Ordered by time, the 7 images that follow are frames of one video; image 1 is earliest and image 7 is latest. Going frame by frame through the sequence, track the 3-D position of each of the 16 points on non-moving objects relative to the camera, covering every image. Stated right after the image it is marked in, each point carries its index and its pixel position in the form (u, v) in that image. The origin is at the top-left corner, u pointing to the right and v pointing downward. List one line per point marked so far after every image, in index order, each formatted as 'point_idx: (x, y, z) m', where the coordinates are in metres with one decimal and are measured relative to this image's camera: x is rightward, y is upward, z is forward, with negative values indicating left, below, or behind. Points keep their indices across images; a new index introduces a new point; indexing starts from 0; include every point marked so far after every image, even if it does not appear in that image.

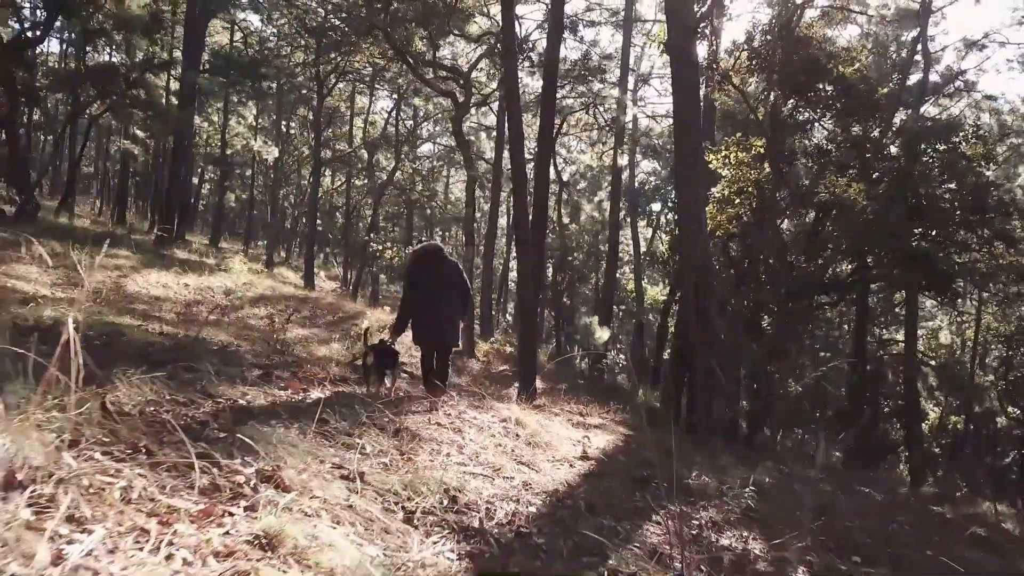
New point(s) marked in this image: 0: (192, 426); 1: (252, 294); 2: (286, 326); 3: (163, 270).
0: (-1.1, -0.5, +3.0) m
1: (-4.6, -0.1, +14.5) m
2: (-3.0, -0.5, +11.1) m
3: (-6.1, +0.3, +14.2) m
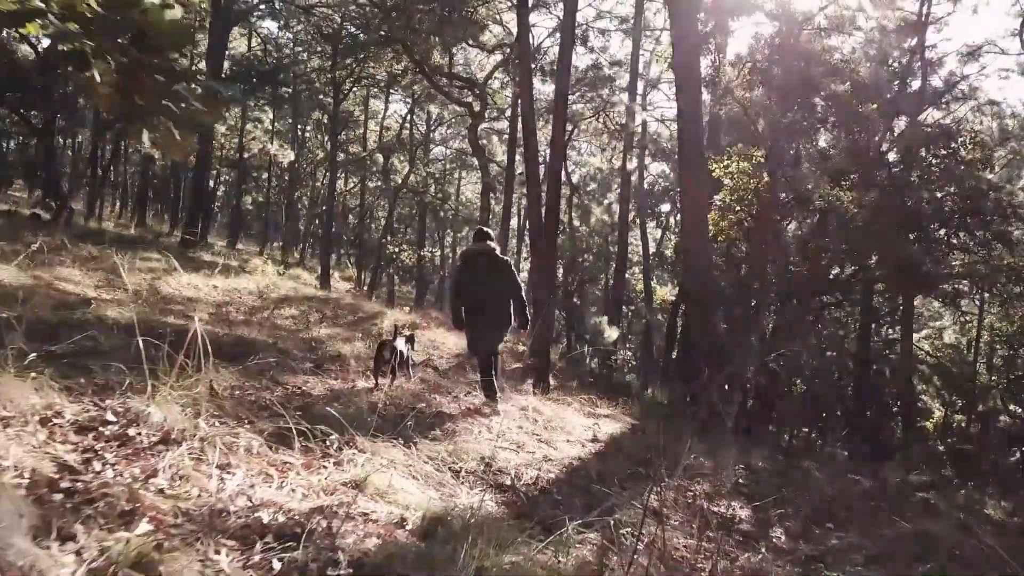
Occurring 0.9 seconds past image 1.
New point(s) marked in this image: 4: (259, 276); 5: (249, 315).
0: (-1.0, -0.5, +3.6) m
1: (-4.4, -0.1, +15.2) m
2: (-2.8, -0.5, +11.8) m
3: (-5.9, +0.3, +15.0) m
4: (-5.5, +0.3, +17.8) m
5: (-3.8, -0.3, +11.7) m
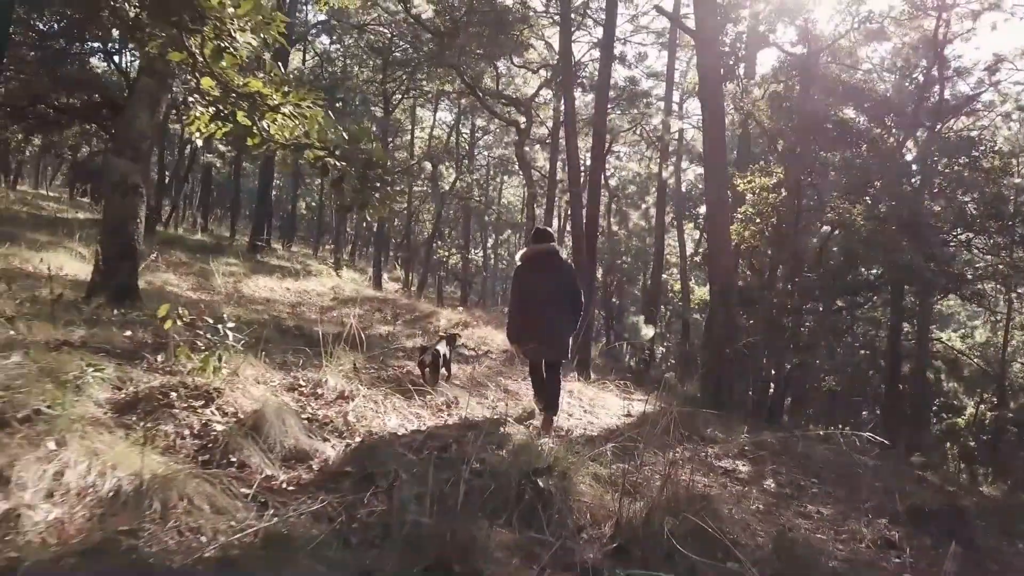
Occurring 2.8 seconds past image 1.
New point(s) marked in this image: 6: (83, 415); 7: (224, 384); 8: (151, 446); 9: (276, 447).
0: (-0.7, -0.6, +5.0) m
1: (-3.5, -0.1, +16.7) m
2: (-2.1, -0.5, +13.3) m
3: (-5.0, +0.2, +16.6) m
4: (-4.5, +0.3, +19.4) m
5: (-3.1, -0.4, +13.3) m
6: (-1.4, -0.4, +2.7) m
7: (-1.2, -0.4, +3.5) m
8: (-1.2, -0.5, +2.6) m
9: (-0.9, -0.6, +3.0) m
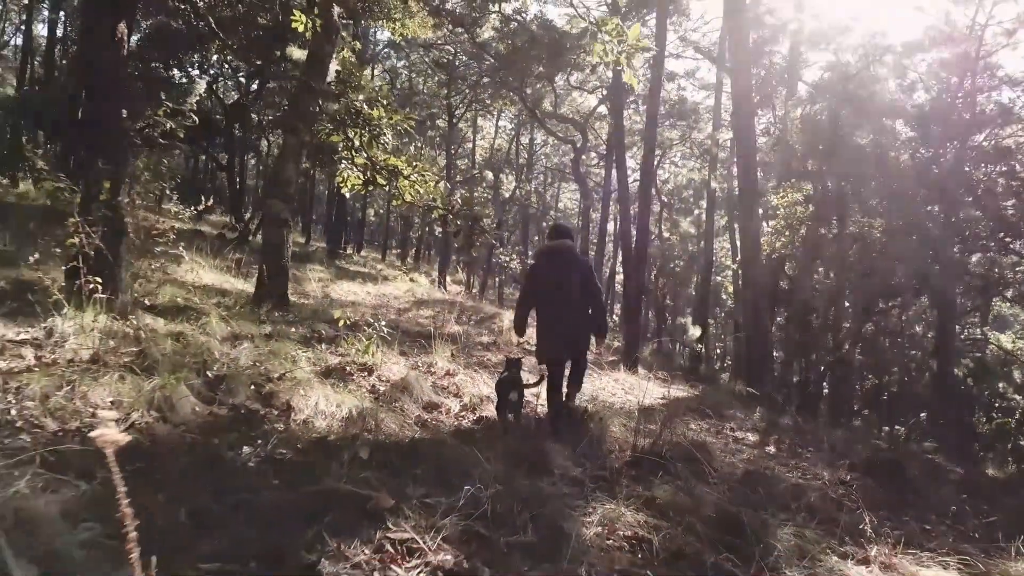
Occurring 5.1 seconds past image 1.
0: (-0.3, -0.6, +6.7) m
1: (-2.2, -0.2, +18.6) m
2: (-1.1, -0.6, +15.1) m
3: (-3.7, +0.2, +18.6) m
4: (-3.0, +0.2, +21.3) m
5: (-2.0, -0.5, +15.1) m
6: (-1.1, -0.5, +4.5) m
7: (-0.9, -0.5, +5.3) m
8: (-0.9, -0.6, +4.4) m
9: (-0.5, -0.6, +4.7) m
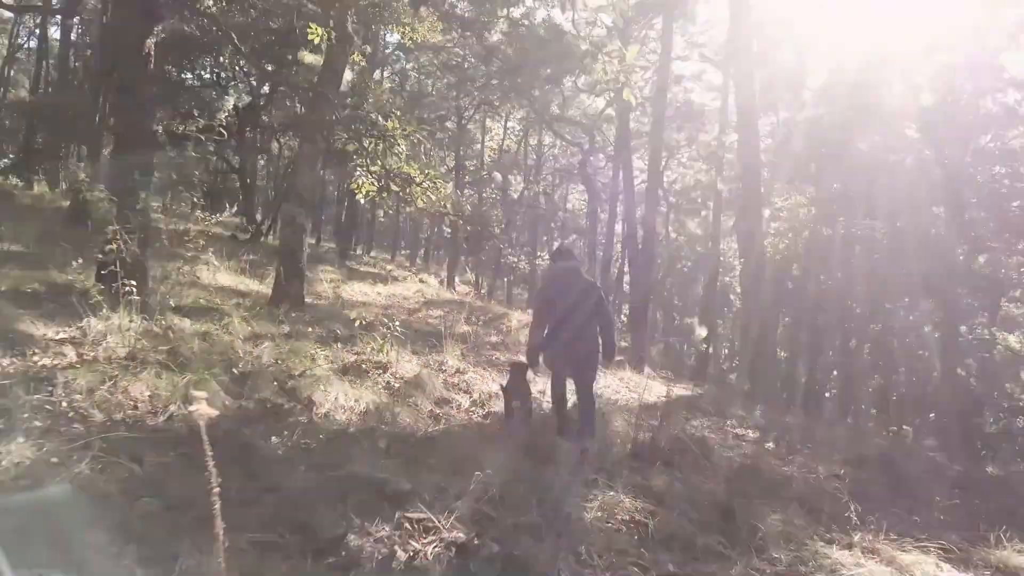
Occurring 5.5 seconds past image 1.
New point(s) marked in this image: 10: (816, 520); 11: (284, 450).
0: (-0.2, -0.6, +7.0) m
1: (-2.0, -0.2, +18.9) m
2: (-0.9, -0.6, +15.4) m
3: (-3.5, +0.1, +18.9) m
4: (-2.8, +0.2, +21.6) m
5: (-1.9, -0.5, +15.4) m
6: (-1.1, -0.5, +4.8) m
7: (-0.8, -0.5, +5.6) m
8: (-0.8, -0.6, +4.7) m
9: (-0.5, -0.7, +5.0) m
10: (+1.5, -1.2, +4.2) m
11: (-0.9, -0.6, +3.2) m
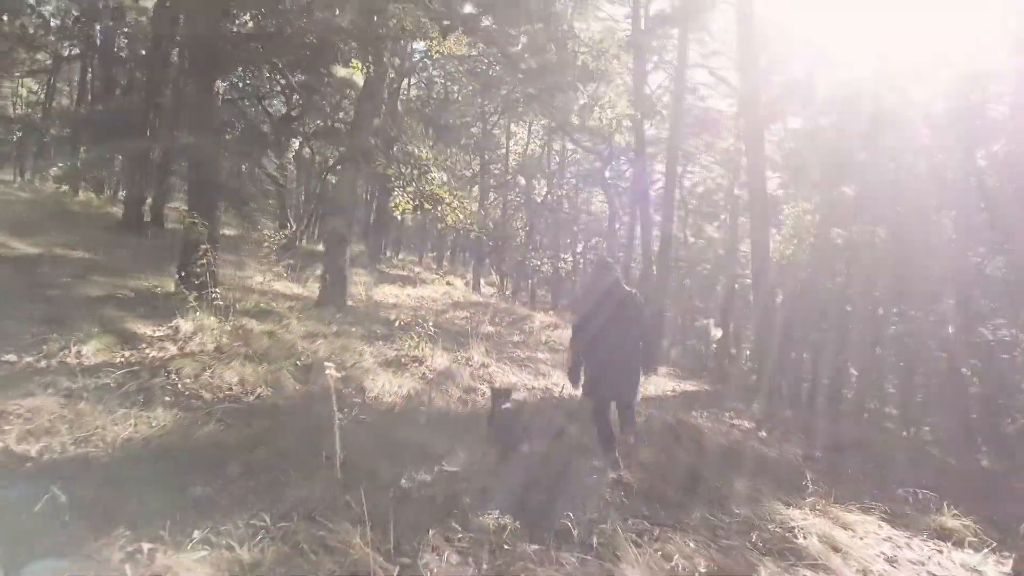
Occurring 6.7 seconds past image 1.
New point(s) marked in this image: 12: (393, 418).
0: (0.0, -0.7, +7.9) m
1: (-1.5, -0.3, +19.9) m
2: (-0.5, -0.7, +16.3) m
3: (-3.0, +0.1, +19.9) m
4: (-2.2, +0.1, +22.6) m
5: (-1.4, -0.5, +16.4) m
6: (-1.0, -0.5, +5.7) m
7: (-0.7, -0.5, +6.5) m
8: (-0.7, -0.6, +5.6) m
9: (-0.4, -0.7, +5.9) m
10: (+1.6, -1.2, +5.0) m
11: (-0.8, -0.7, +4.2) m
12: (-0.7, -0.7, +4.5) m
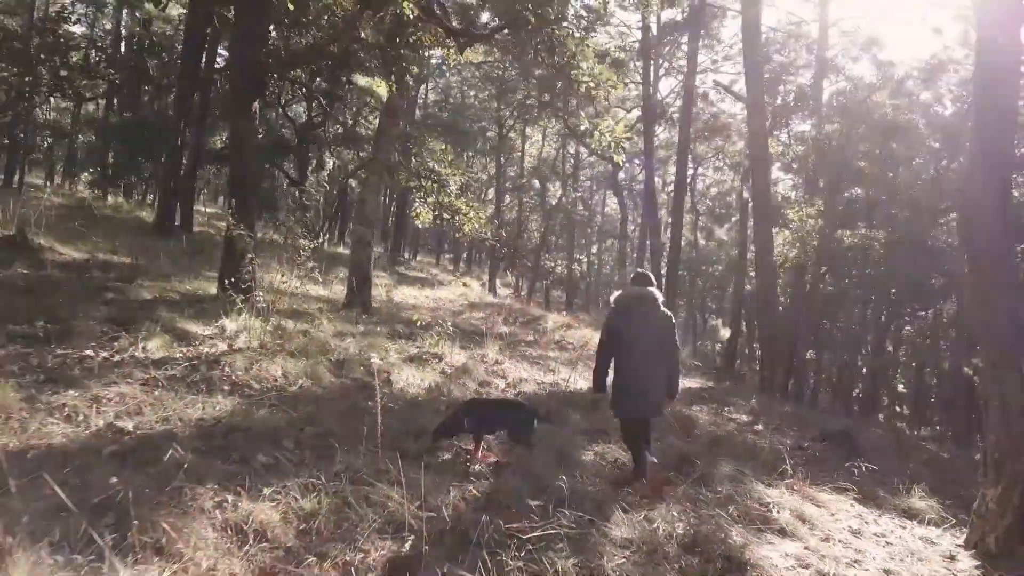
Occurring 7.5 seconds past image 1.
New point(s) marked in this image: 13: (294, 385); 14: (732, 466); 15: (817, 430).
0: (+0.1, -0.7, +8.5) m
1: (-1.1, -0.3, +20.5) m
2: (-0.2, -0.7, +16.9) m
3: (-2.6, +0.1, +20.6) m
4: (-1.7, +0.1, +23.3) m
5: (-1.1, -0.6, +17.0) m
6: (-0.9, -0.6, +6.4) m
7: (-0.6, -0.6, +7.1) m
8: (-0.6, -0.6, +6.2) m
9: (-0.3, -0.7, +6.5) m
10: (+1.7, -1.3, +5.6) m
11: (-0.8, -0.7, +4.8) m
12: (-0.6, -0.7, +5.1) m
13: (-1.3, -0.6, +4.9) m
14: (+1.5, -1.2, +5.5) m
15: (+3.5, -1.6, +9.3) m
